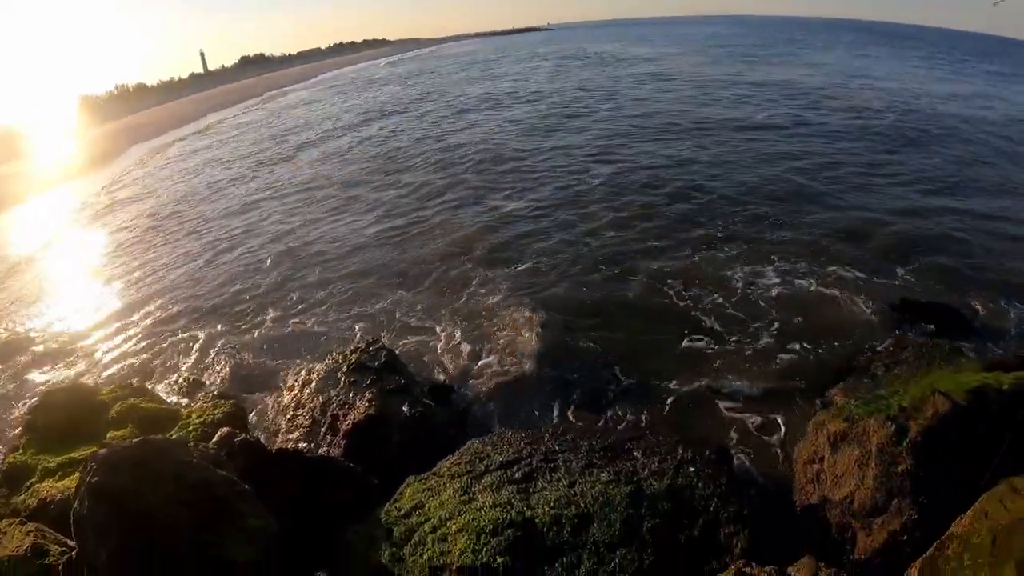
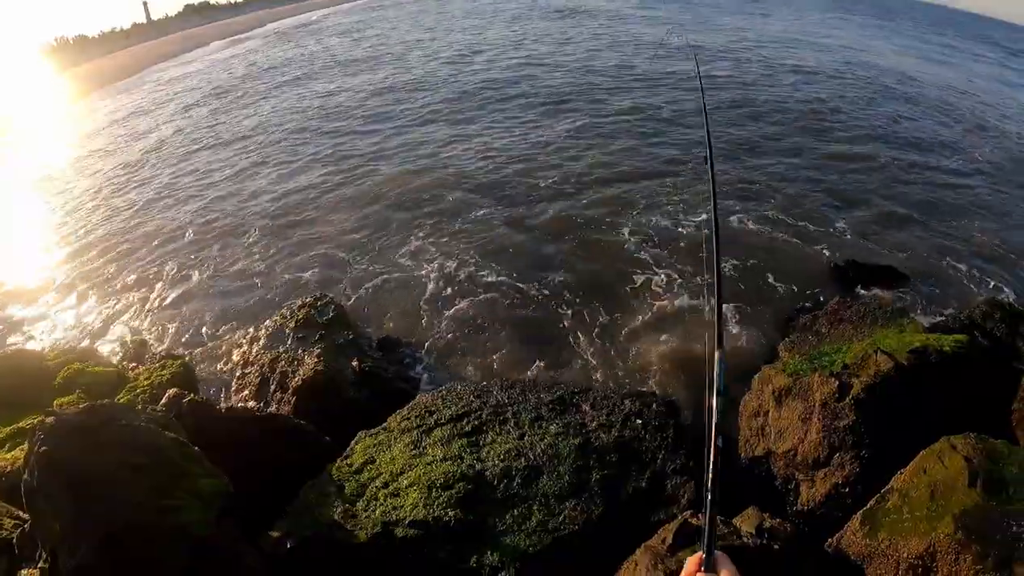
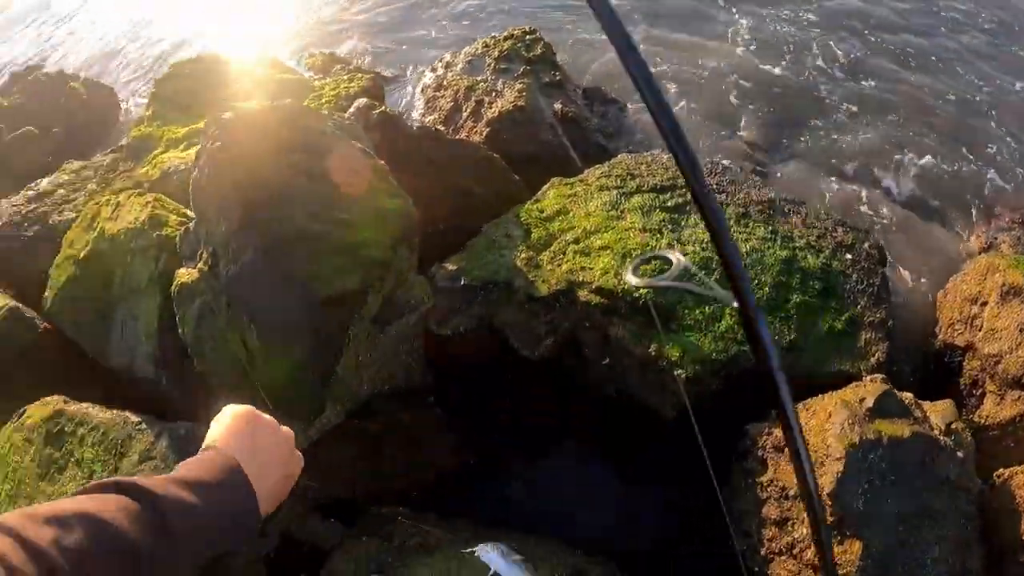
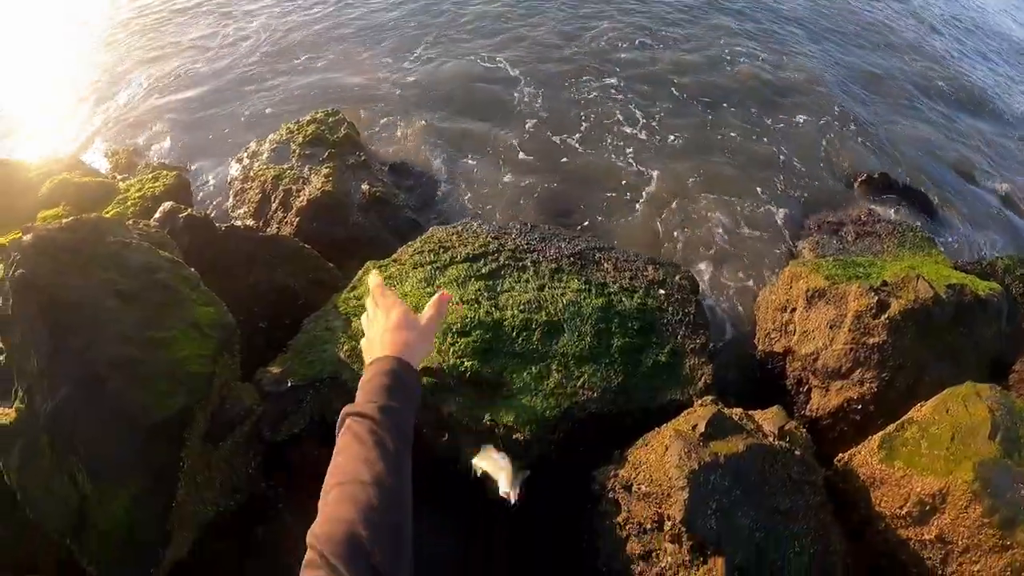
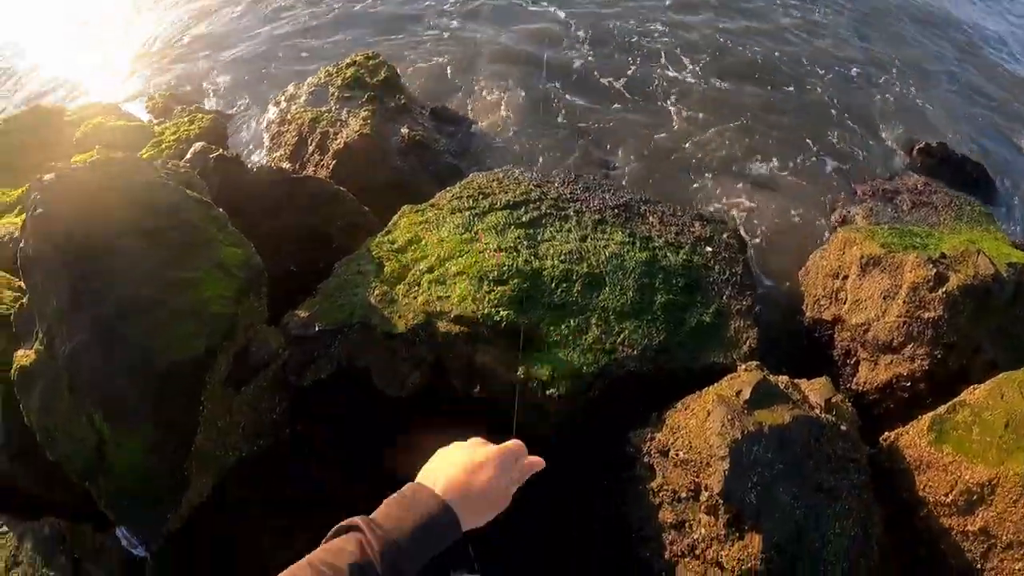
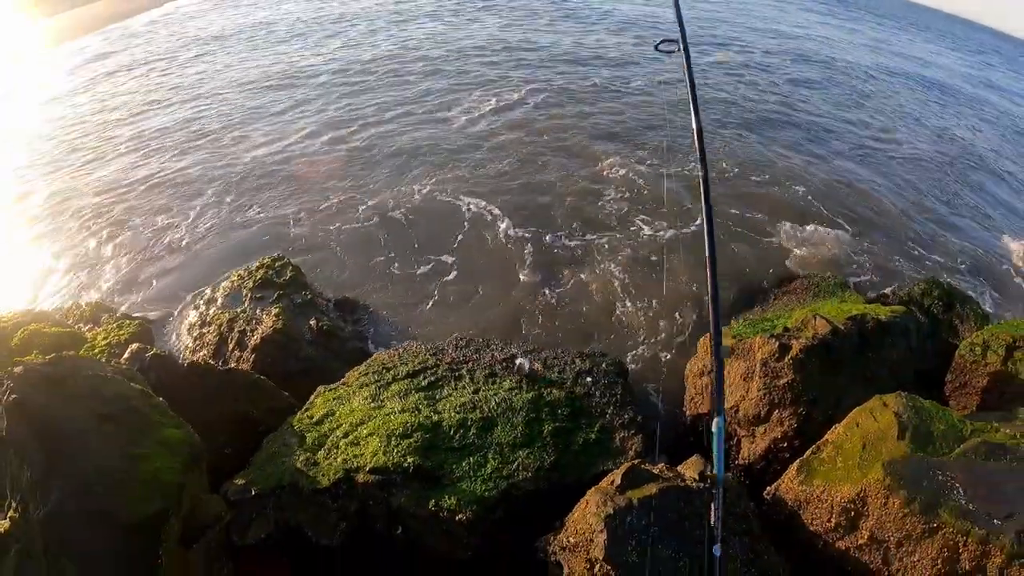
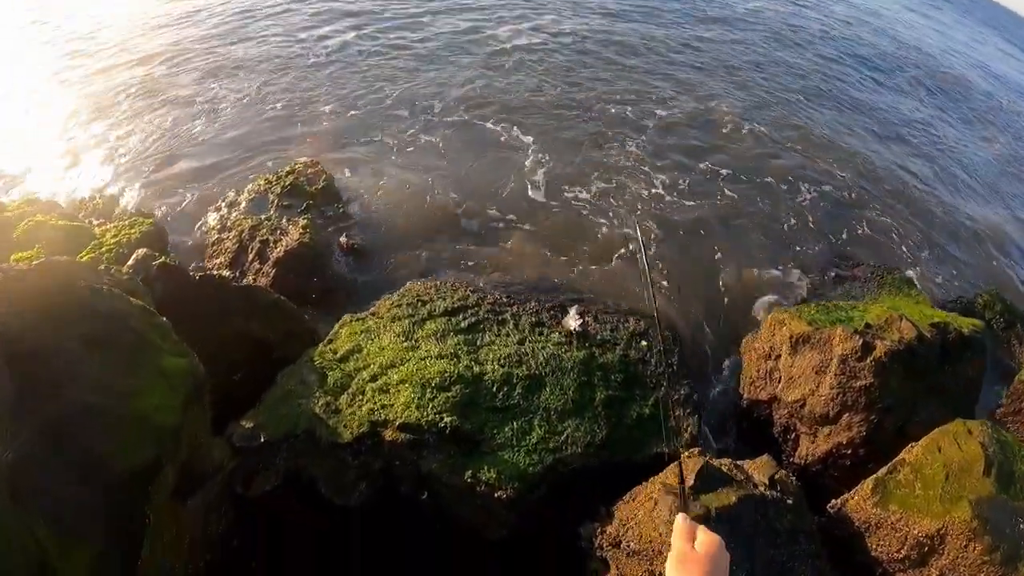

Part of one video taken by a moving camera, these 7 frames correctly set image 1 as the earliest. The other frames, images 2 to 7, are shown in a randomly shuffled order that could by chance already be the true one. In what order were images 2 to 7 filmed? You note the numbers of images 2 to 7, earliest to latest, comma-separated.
2, 6, 7, 4, 5, 3
